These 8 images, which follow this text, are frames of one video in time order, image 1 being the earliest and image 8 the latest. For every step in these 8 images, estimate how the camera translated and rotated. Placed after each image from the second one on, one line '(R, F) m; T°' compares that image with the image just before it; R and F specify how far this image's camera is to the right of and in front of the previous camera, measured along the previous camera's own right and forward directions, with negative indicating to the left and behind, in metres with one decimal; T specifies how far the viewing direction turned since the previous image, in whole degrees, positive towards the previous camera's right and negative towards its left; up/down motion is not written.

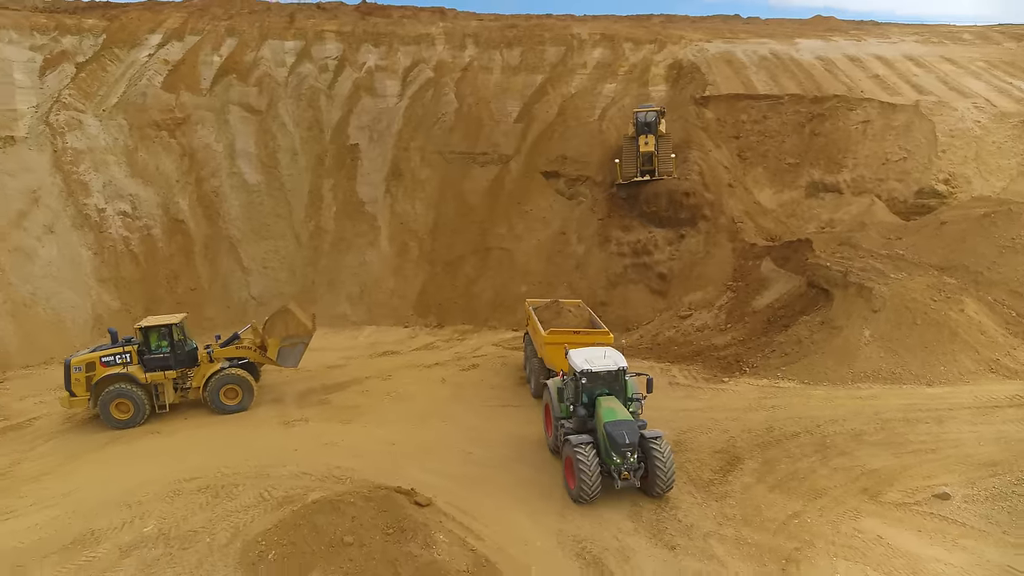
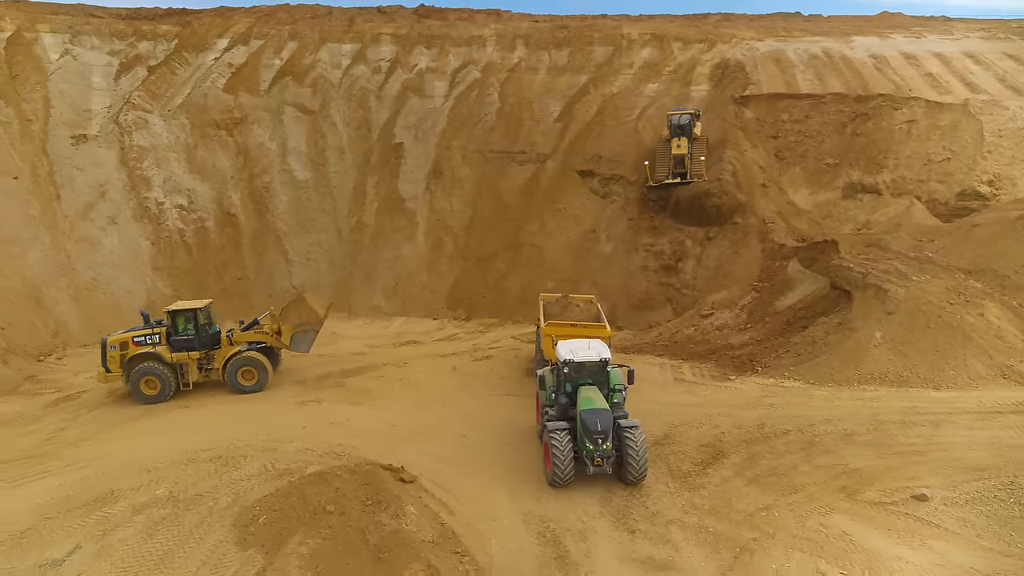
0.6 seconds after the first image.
(+0.9, -0.3) m; -6°
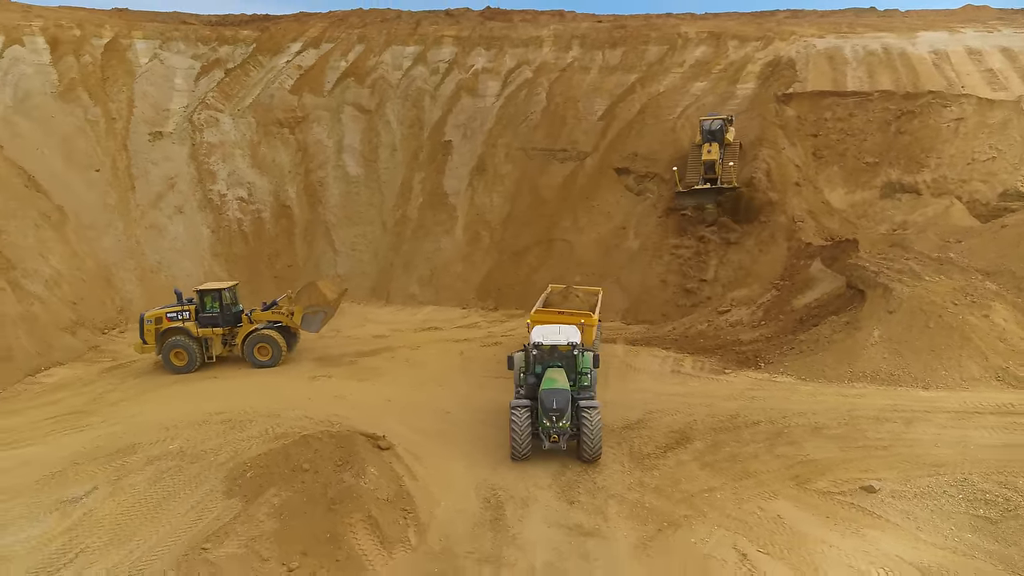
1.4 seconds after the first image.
(+1.3, -0.4) m; -7°
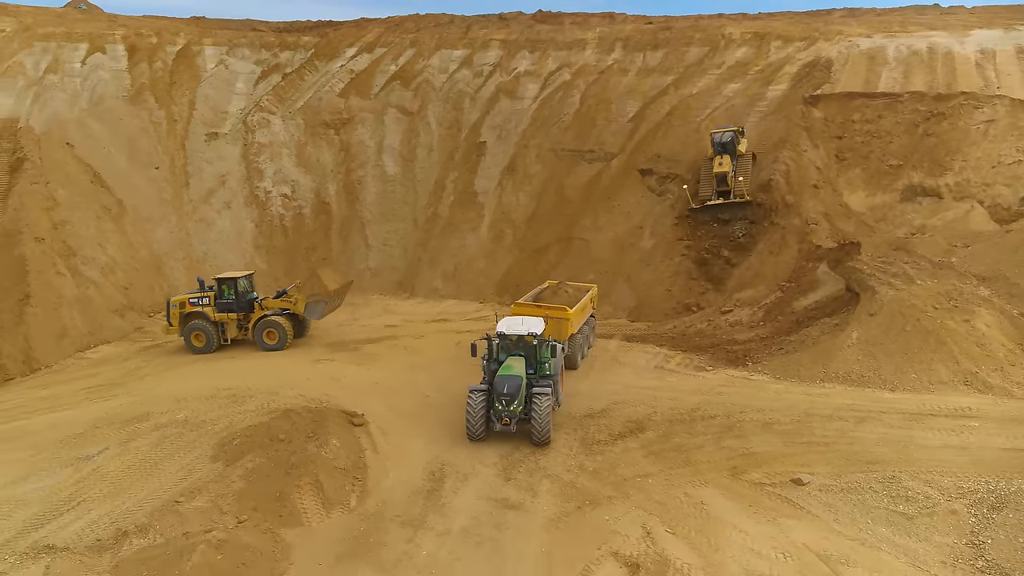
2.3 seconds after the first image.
(+1.4, -0.5) m; -6°
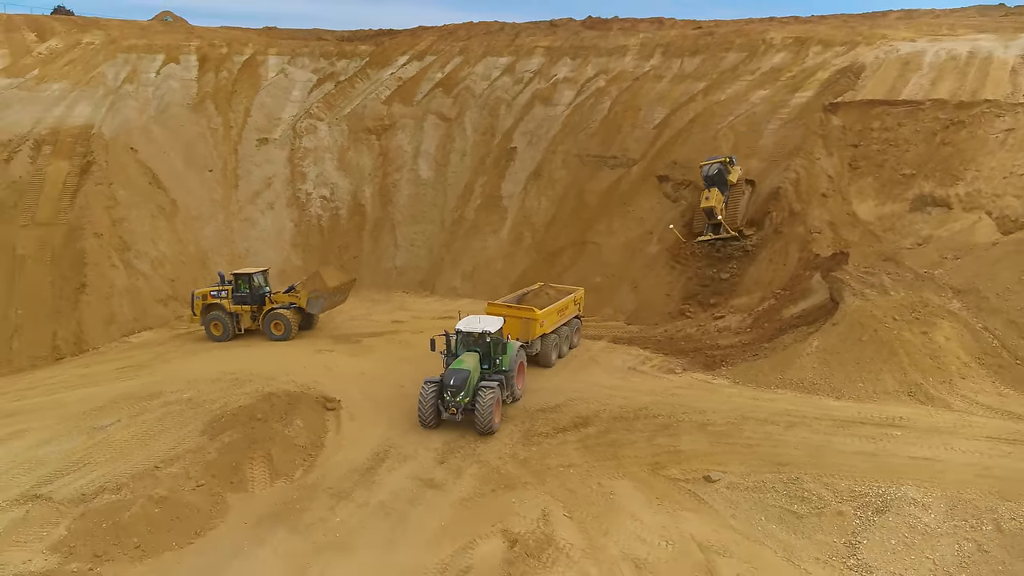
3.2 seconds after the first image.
(+1.6, -0.6) m; -6°
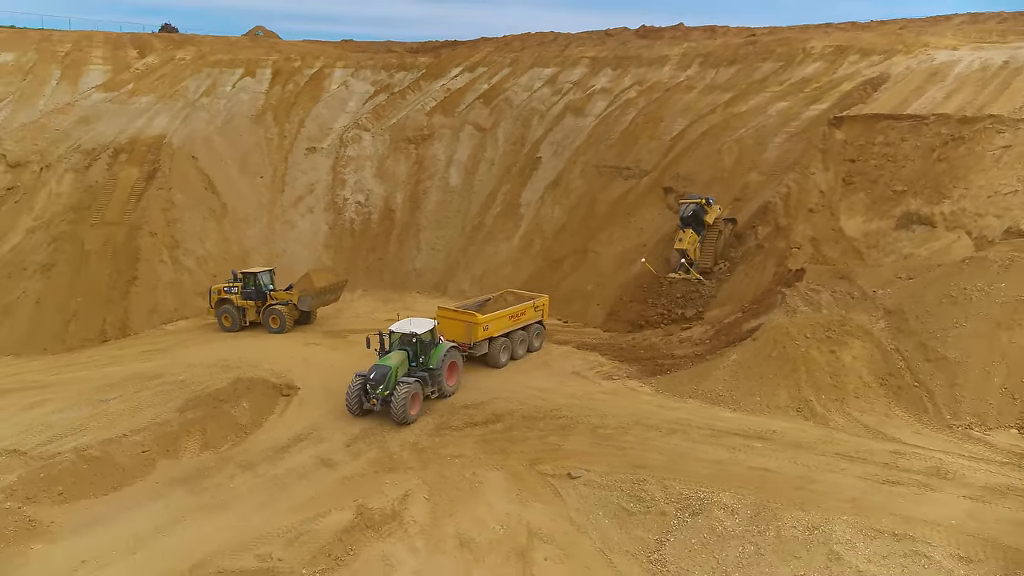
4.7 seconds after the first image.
(+2.6, -0.8) m; -8°
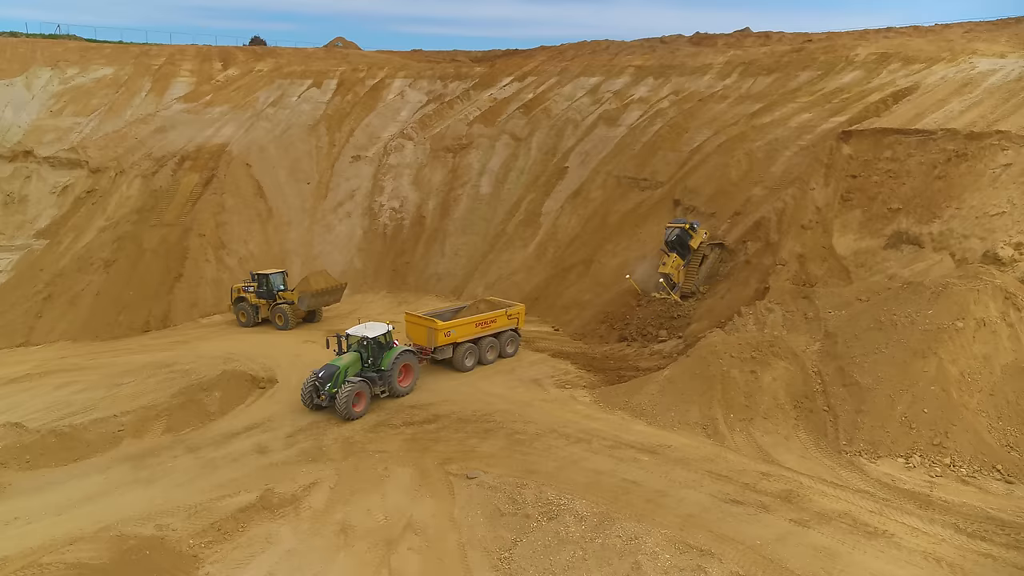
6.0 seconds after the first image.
(+2.4, -0.5) m; -8°
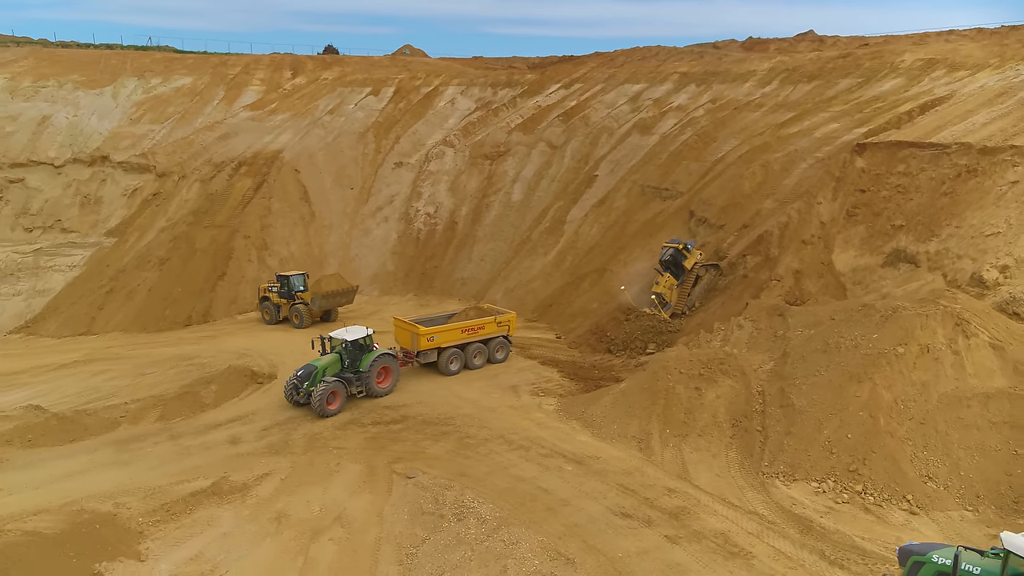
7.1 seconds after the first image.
(+2.0, -0.4) m; -7°
